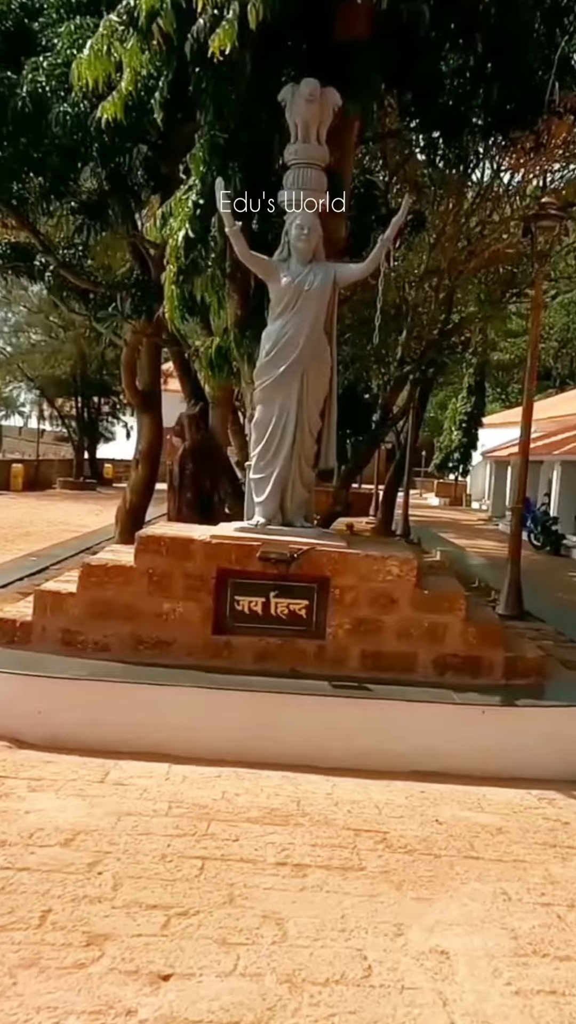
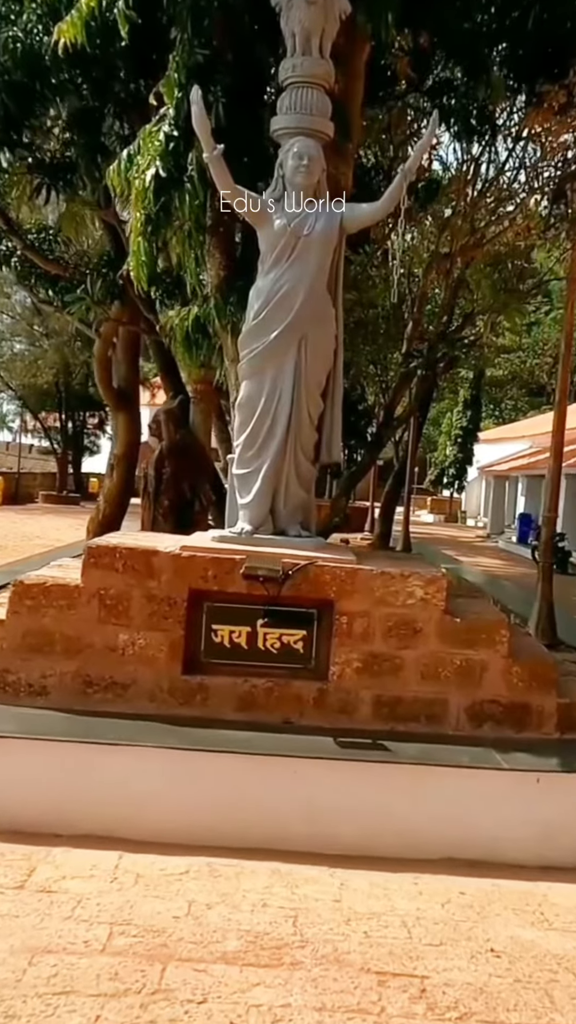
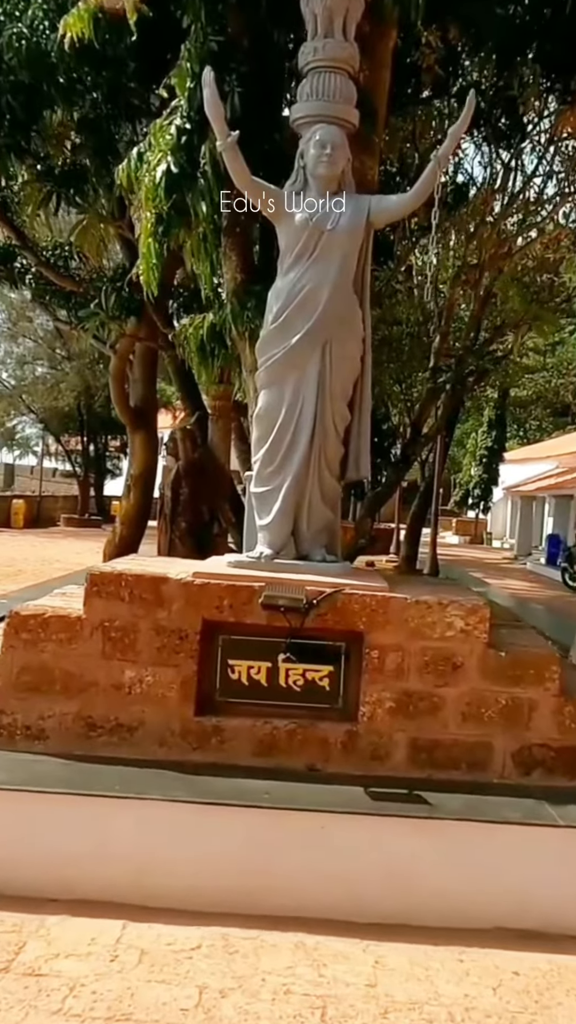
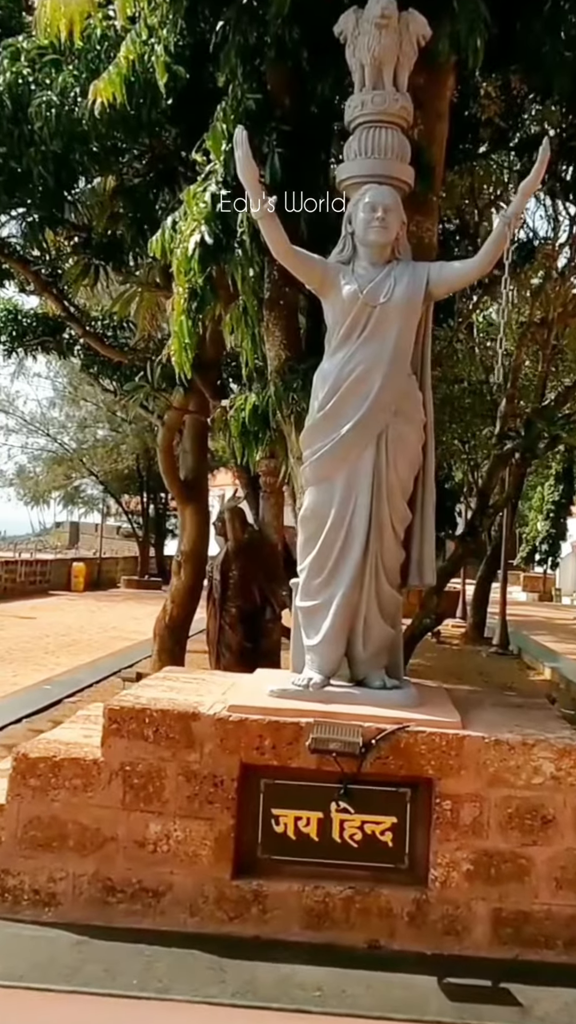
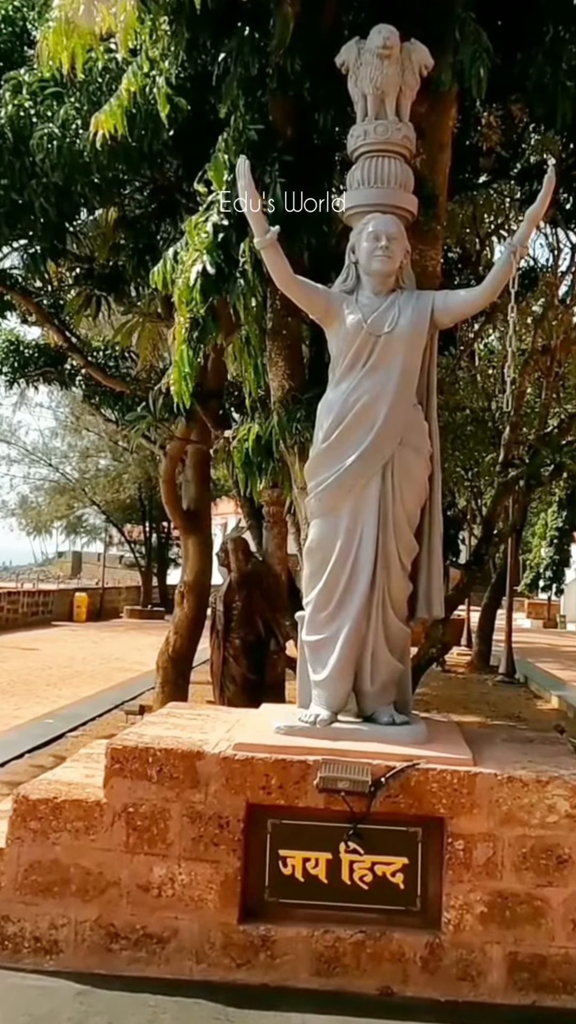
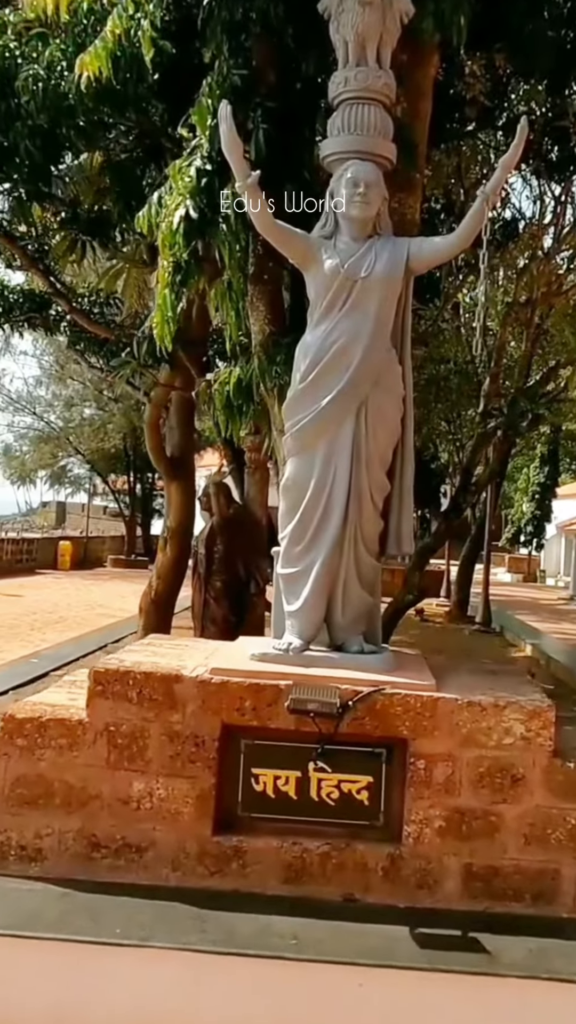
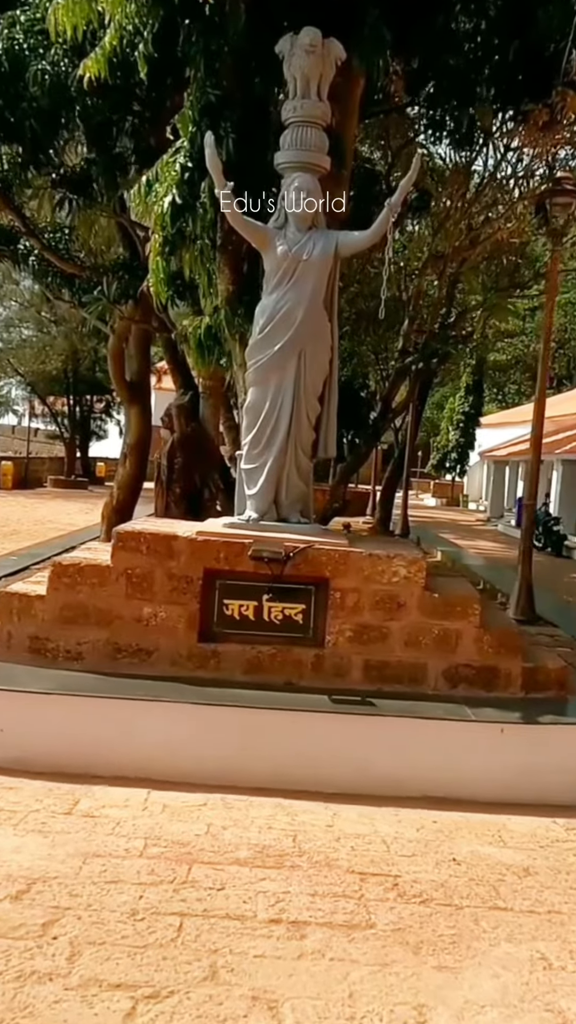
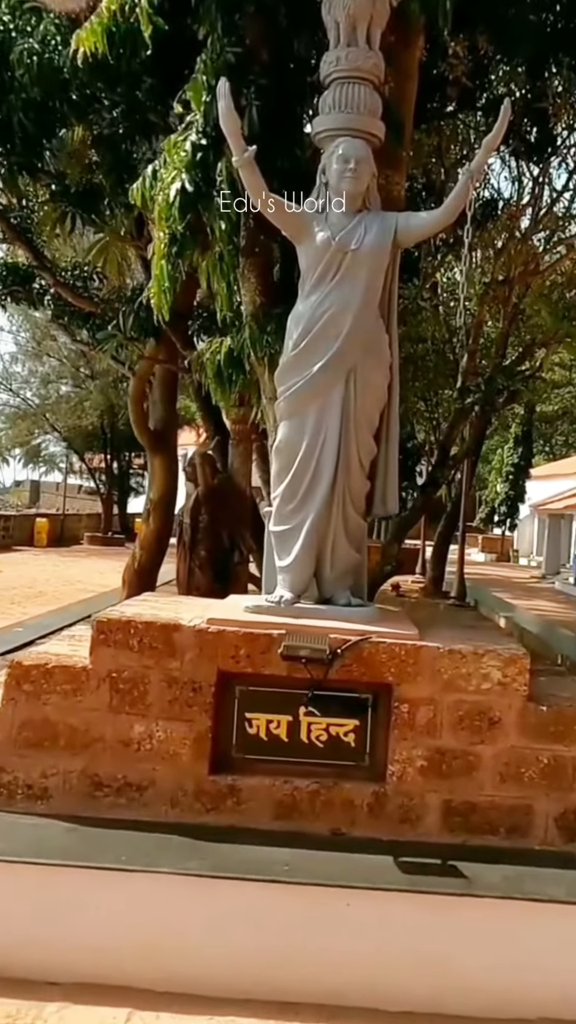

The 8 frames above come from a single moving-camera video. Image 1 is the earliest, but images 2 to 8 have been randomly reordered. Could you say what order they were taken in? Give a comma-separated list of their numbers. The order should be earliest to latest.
7, 2, 3, 8, 6, 4, 5
